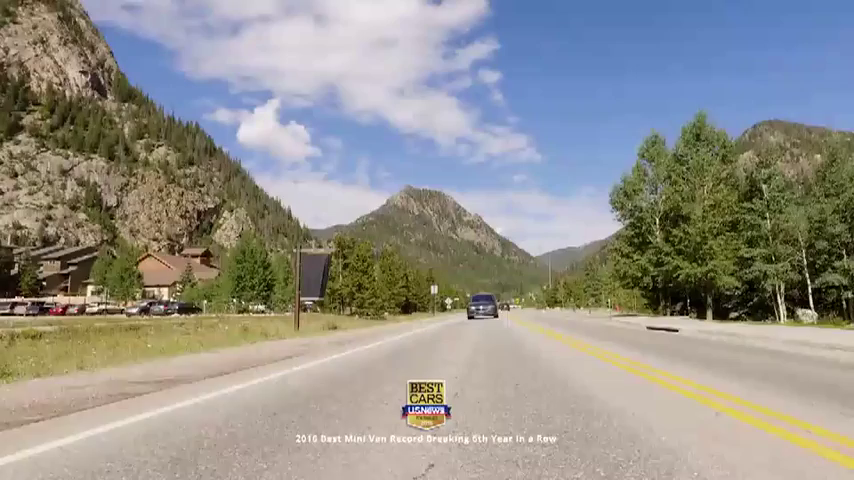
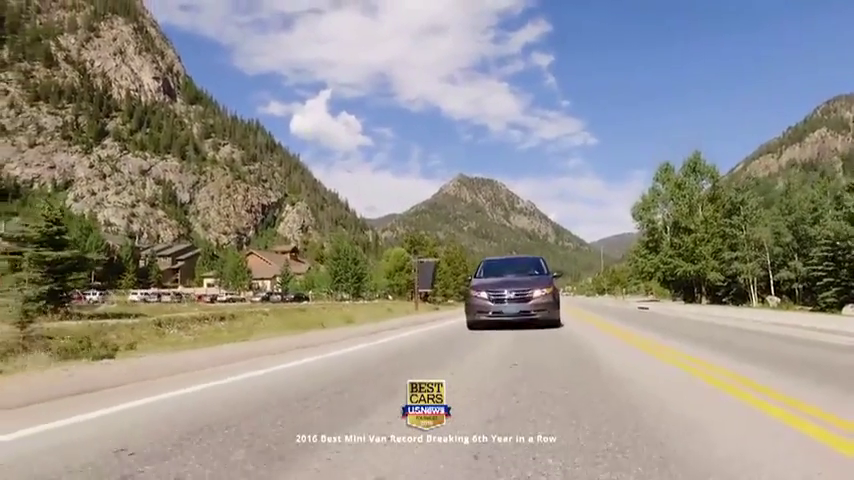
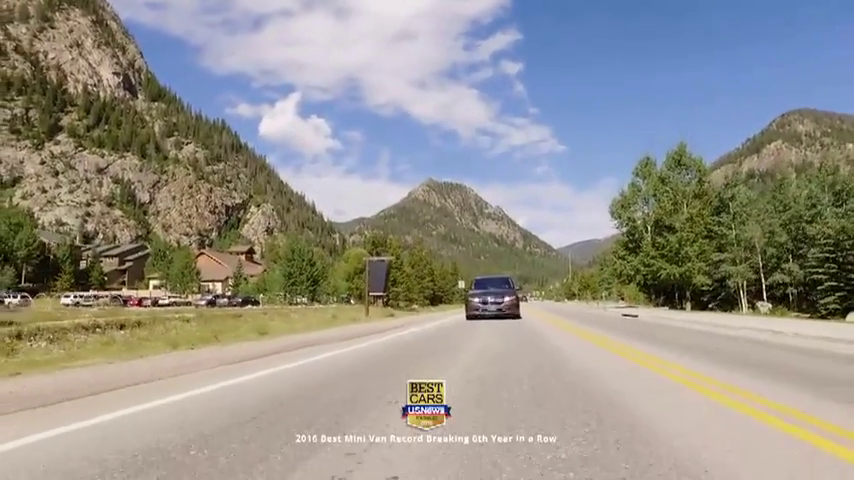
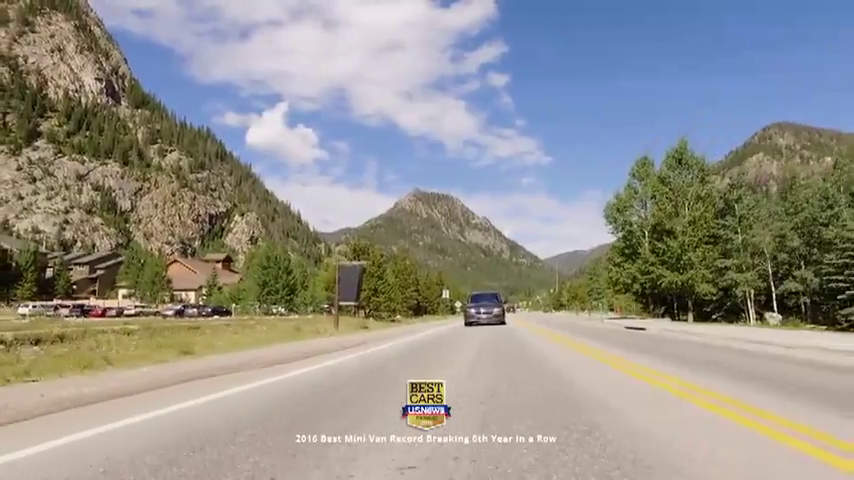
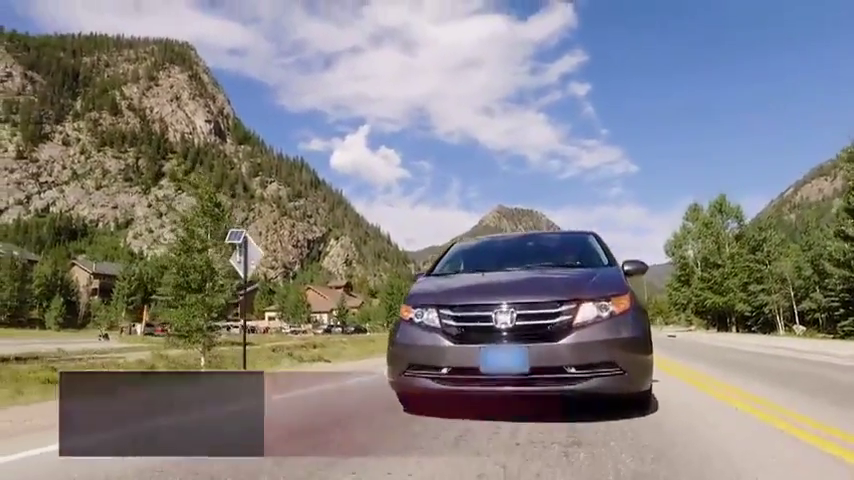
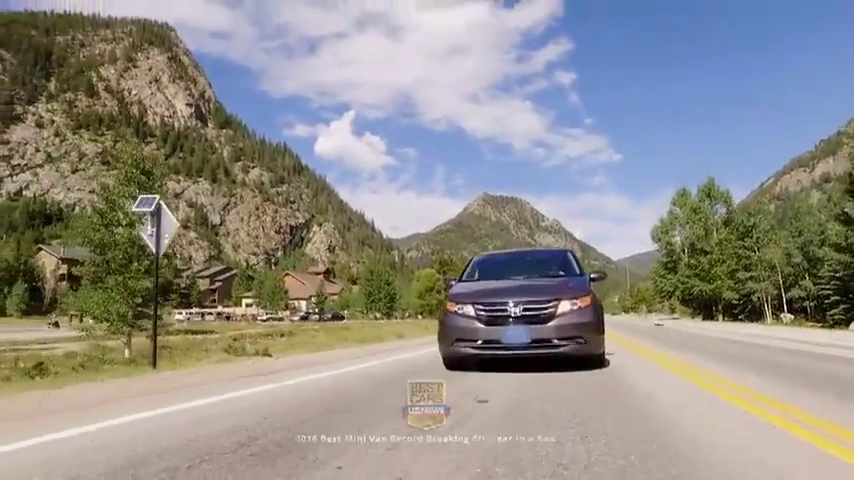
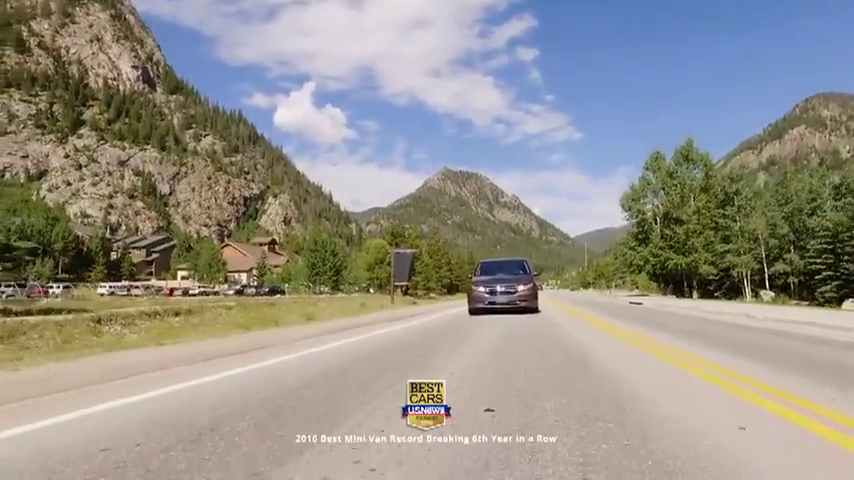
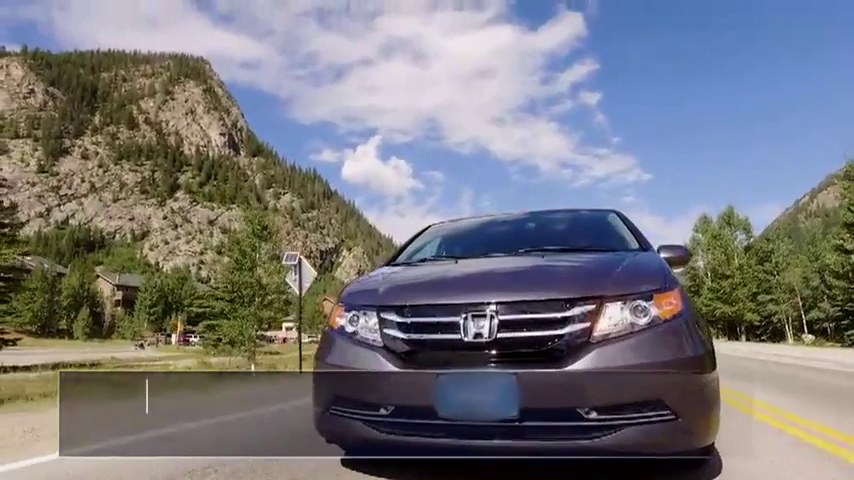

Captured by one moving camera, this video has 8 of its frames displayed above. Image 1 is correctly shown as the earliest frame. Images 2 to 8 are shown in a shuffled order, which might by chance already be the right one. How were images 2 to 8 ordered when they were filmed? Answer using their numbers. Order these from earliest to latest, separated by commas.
4, 3, 7, 2, 6, 5, 8
